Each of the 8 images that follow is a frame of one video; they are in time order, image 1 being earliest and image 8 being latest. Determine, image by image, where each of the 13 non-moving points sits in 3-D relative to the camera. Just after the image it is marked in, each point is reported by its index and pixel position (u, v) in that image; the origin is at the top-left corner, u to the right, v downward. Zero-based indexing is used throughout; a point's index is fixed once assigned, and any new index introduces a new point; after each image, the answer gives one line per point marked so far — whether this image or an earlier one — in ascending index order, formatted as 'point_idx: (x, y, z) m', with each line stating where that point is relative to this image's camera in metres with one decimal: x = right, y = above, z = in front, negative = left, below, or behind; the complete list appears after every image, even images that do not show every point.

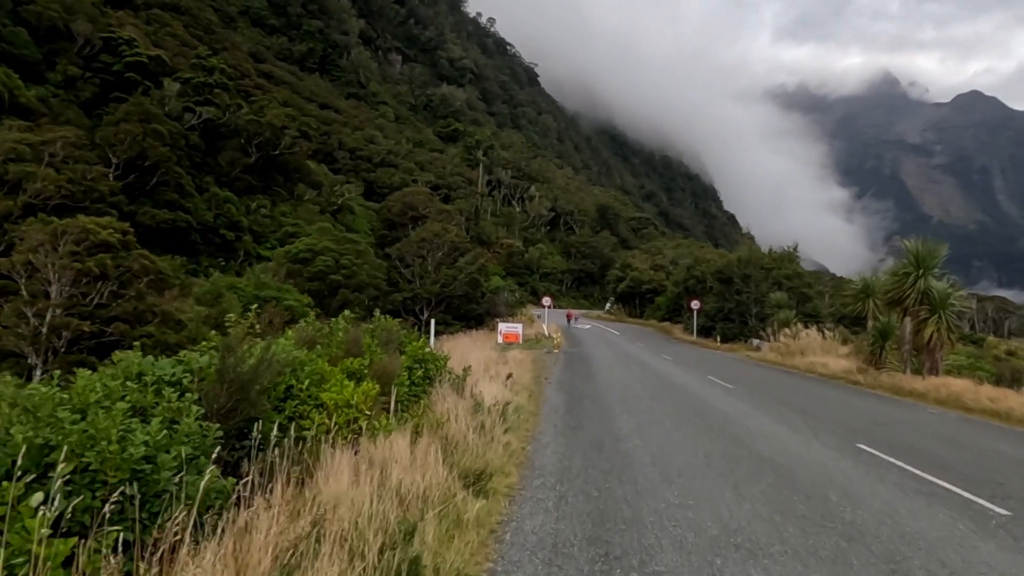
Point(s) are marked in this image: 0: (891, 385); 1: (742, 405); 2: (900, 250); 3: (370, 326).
0: (+9.8, -2.6, +17.3) m
1: (+4.1, -2.1, +11.8) m
2: (+10.7, +1.0, +18.2) m
3: (-1.8, -0.5, +8.6) m
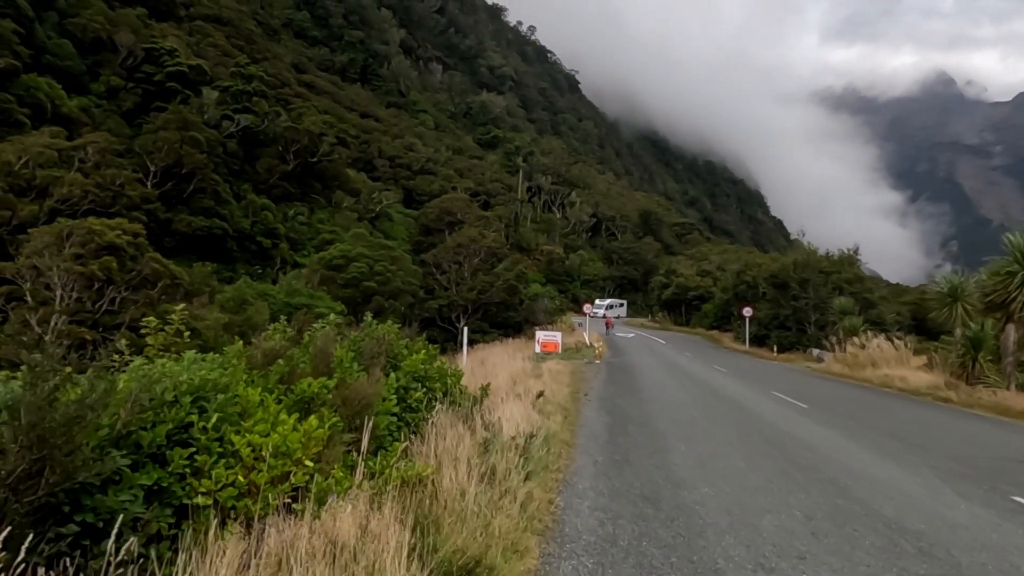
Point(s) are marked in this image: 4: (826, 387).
0: (+10.6, -2.6, +14.7) m
1: (+4.5, -2.1, +9.6) m
2: (+11.5, +1.0, +15.6) m
3: (-1.6, -0.5, +6.8) m
4: (+8.5, -2.7, +18.0) m
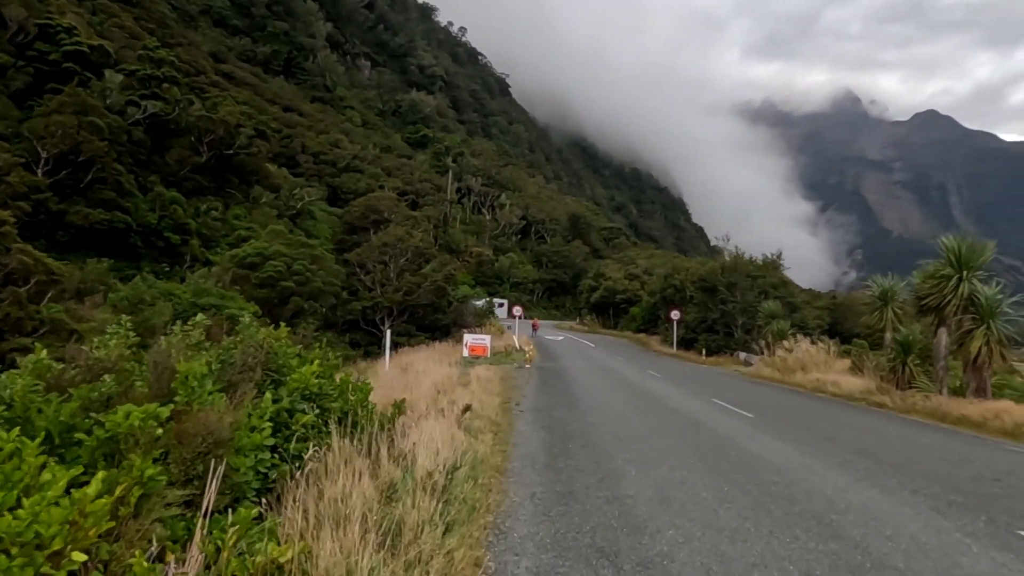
0: (+9.0, -2.7, +14.4) m
1: (+3.5, -2.1, +8.7) m
2: (+9.9, +0.9, +15.5) m
3: (-2.2, -0.4, +5.2) m
4: (+6.5, -2.8, +17.4) m
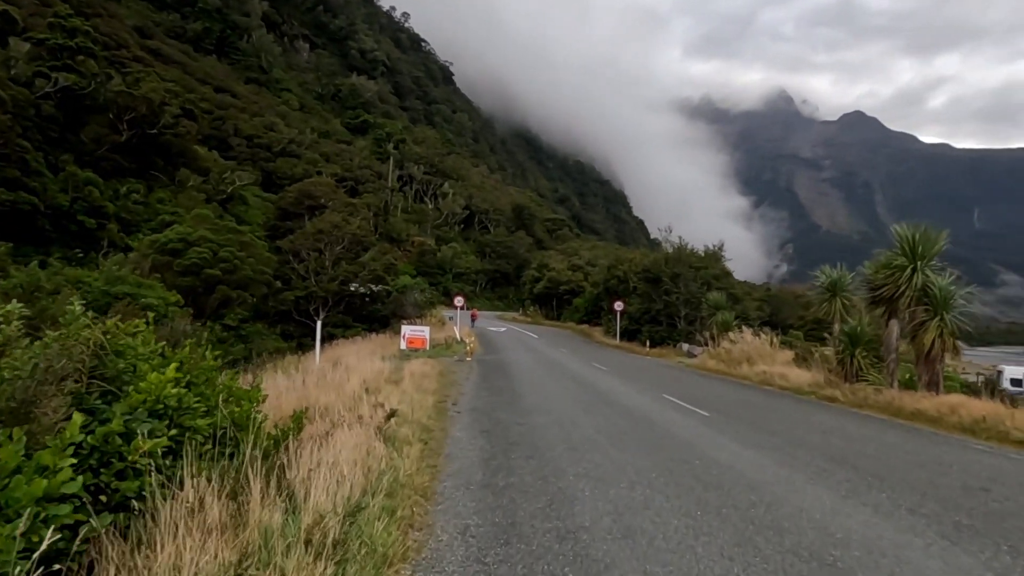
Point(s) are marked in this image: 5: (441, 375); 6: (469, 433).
0: (+7.7, -2.5, +13.9) m
1: (+2.8, -1.9, +7.8) m
2: (+8.5, +1.1, +15.0) m
3: (-2.7, -0.3, +3.8) m
4: (+5.0, -2.5, +16.8) m
5: (-1.8, -2.2, +16.7) m
6: (-0.6, -1.9, +8.7) m
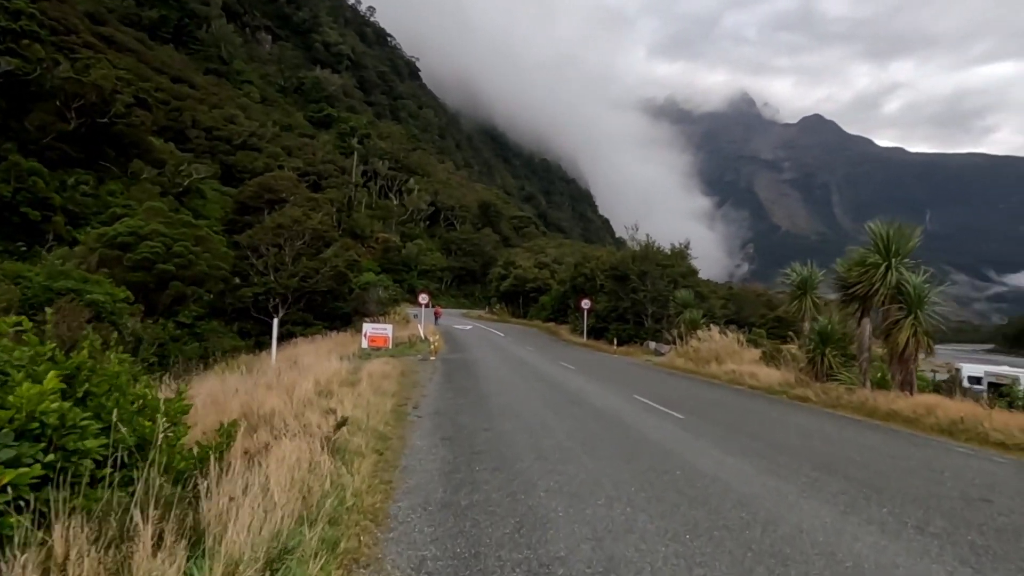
0: (+7.0, -2.4, +13.6) m
1: (+2.4, -1.9, +7.2) m
2: (+7.8, +1.2, +14.7) m
3: (-2.8, -0.2, +3.0) m
4: (+4.2, -2.4, +16.3) m
5: (-2.6, -2.1, +15.9) m
6: (-1.0, -1.8, +8.0) m
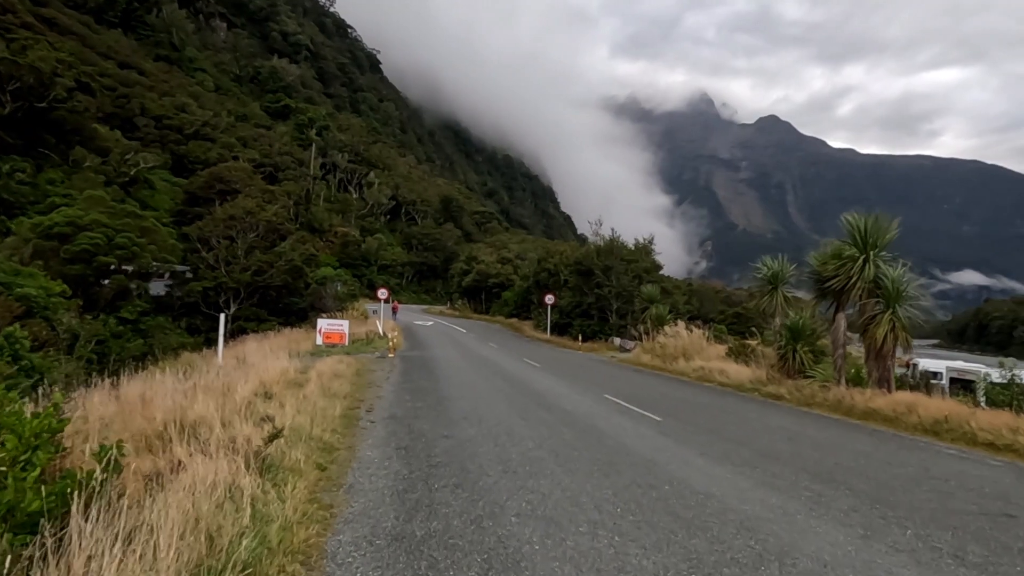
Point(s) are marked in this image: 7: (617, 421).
0: (+6.3, -2.3, +13.1) m
1: (+2.1, -1.8, +6.5) m
2: (+7.0, +1.3, +14.3) m
3: (-2.9, -0.1, +1.9) m
4: (+3.3, -2.3, +15.6) m
5: (-3.4, -1.9, +14.8) m
6: (-1.4, -1.7, +7.0) m
7: (+1.5, -1.9, +9.5) m
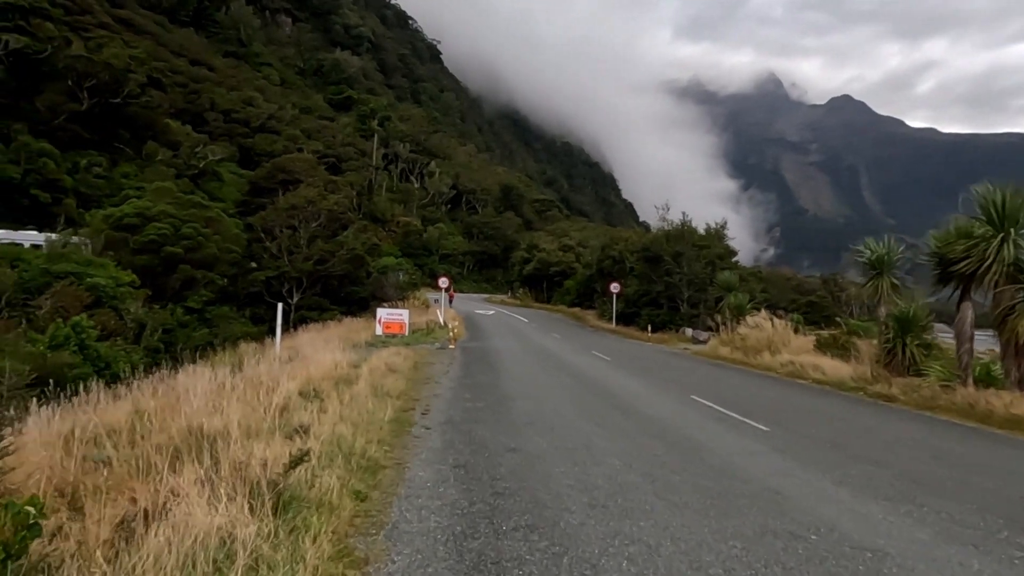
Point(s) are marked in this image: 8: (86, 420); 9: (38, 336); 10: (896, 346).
0: (+7.6, -2.0, +11.2) m
1: (+2.7, -1.6, +4.9) m
2: (+8.3, +1.6, +12.2) m
3: (-2.7, -0.1, +0.8) m
4: (+4.8, -2.0, +14.0) m
5: (-2.0, -1.7, +13.8) m
6: (-0.7, -1.6, +5.8) m
7: (+2.4, -1.7, +8.0) m
8: (-4.7, -1.4, +7.3) m
9: (-13.1, -1.3, +18.4) m
10: (+8.6, -1.3, +14.9) m
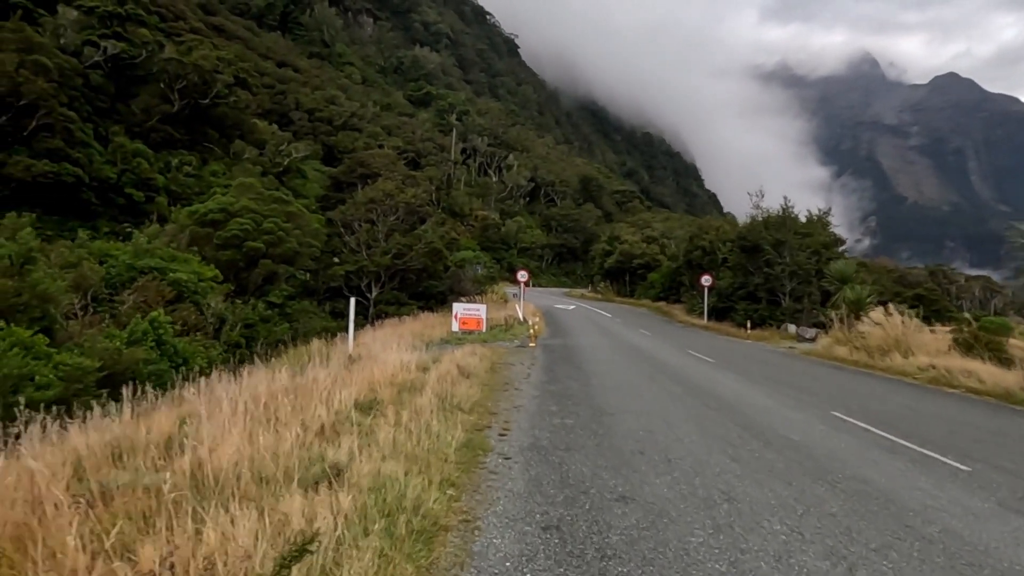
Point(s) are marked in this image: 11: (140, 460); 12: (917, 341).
0: (+8.8, -1.9, +8.4) m
1: (+3.3, -1.5, +2.8) m
2: (+9.7, +1.8, +9.3) m
3: (-2.5, -0.1, -0.6) m
4: (+6.4, -1.8, +11.5) m
5: (-0.4, -1.5, +12.2) m
6: (0.0, -1.5, +4.1) m
7: (+3.4, -1.6, +5.9) m
8: (-3.8, -1.3, +6.1) m
9: (-10.8, -1.2, +18.0) m
10: (+10.3, -1.1, +12.0) m
11: (-3.0, -1.4, +5.3) m
12: (+11.2, -1.5, +18.4) m
